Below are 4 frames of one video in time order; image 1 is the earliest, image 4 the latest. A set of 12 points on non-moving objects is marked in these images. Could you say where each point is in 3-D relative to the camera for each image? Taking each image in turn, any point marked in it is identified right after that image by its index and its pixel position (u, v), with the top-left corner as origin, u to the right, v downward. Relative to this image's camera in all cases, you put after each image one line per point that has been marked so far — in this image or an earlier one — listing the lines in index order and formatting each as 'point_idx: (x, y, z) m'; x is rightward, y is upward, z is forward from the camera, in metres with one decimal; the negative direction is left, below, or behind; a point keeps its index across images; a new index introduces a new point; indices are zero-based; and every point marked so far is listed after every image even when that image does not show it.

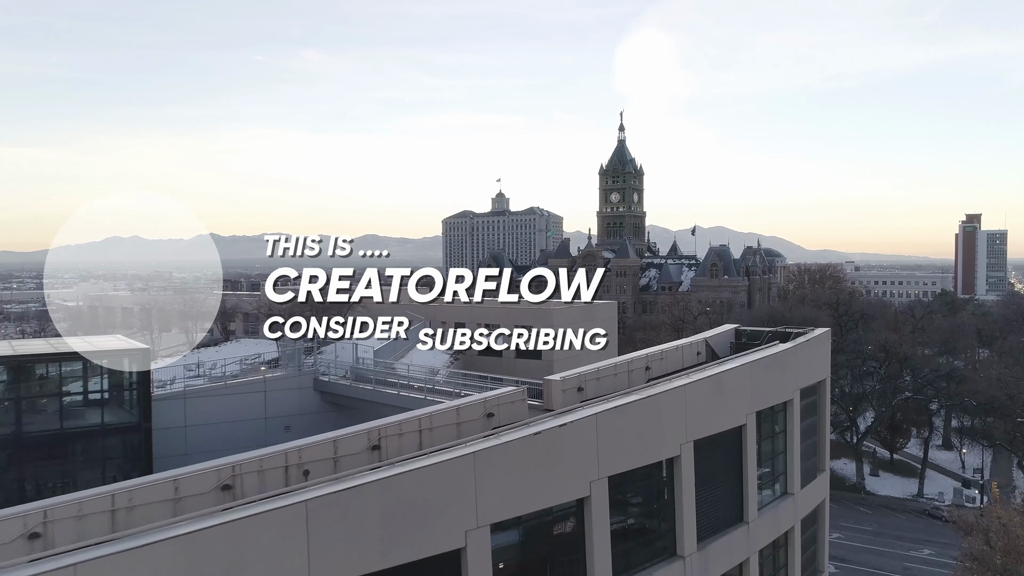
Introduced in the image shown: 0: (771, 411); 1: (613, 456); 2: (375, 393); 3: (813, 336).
0: (+5.8, -2.8, +14.6) m
1: (+1.7, -2.9, +11.0) m
2: (-3.4, -2.6, +16.0) m
3: (+7.6, -1.2, +16.5) m
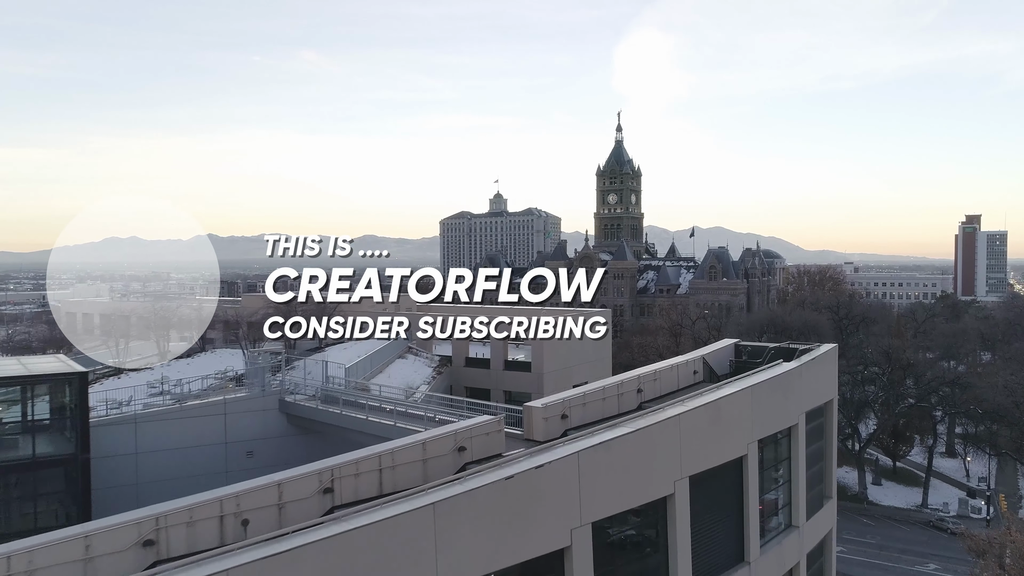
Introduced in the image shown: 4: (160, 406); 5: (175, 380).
0: (+5.4, -3.1, +13.3) m
1: (+1.3, -3.2, +9.8) m
2: (-3.9, -2.9, +14.7) m
3: (+7.2, -1.5, +15.2) m
4: (-8.2, -2.7, +15.0) m
5: (-9.7, -2.7, +18.7) m
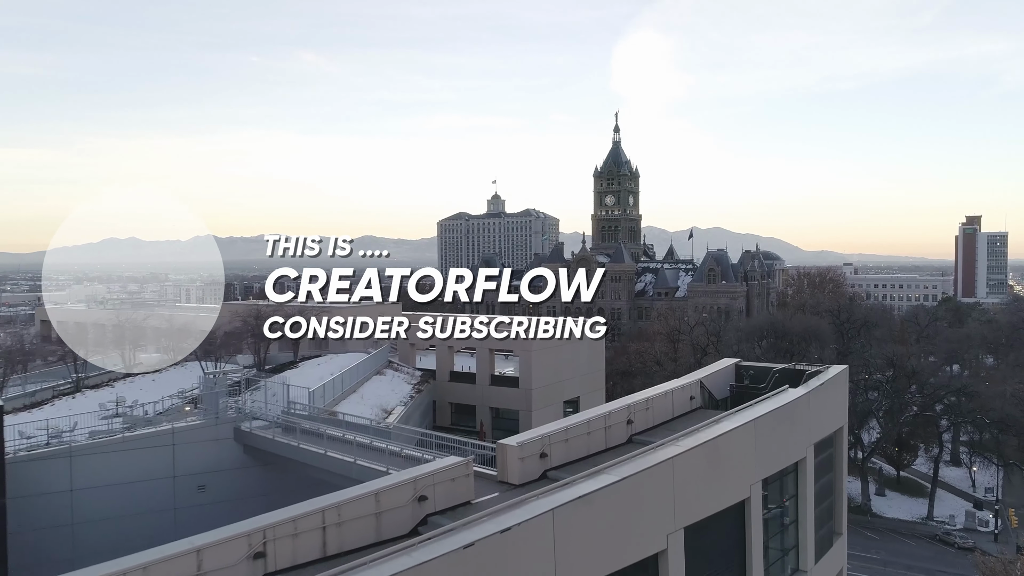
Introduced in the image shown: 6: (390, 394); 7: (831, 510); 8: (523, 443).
0: (+4.9, -3.5, +11.9) m
1: (+0.8, -3.5, +8.4) m
2: (-4.3, -3.3, +13.3) m
3: (+6.7, -1.9, +13.8) m
4: (-8.6, -3.1, +13.6) m
5: (-10.1, -3.1, +17.3) m
6: (-3.6, -3.1, +18.9) m
7: (+6.8, -4.7, +13.9) m
8: (+0.2, -2.5, +10.5) m
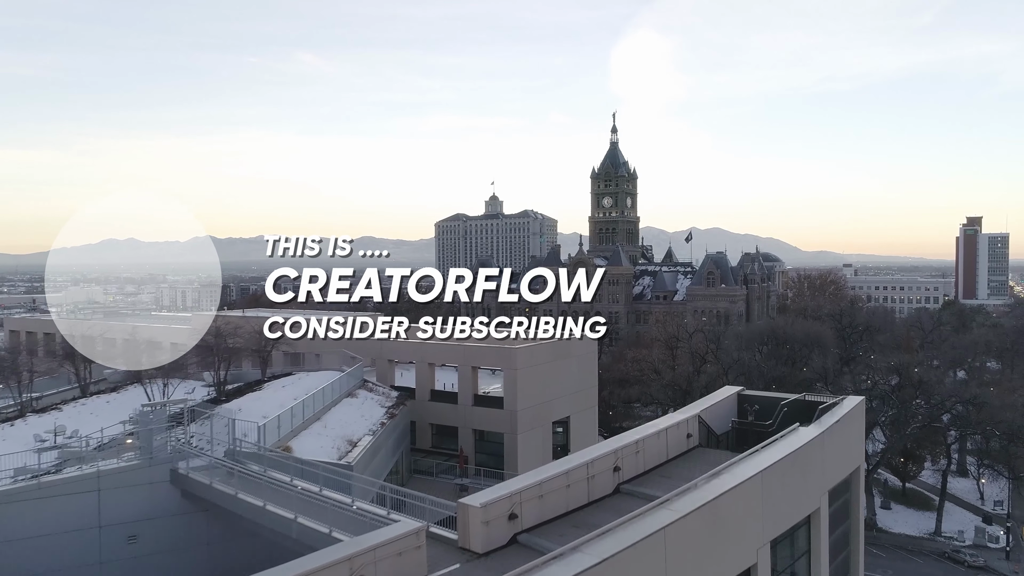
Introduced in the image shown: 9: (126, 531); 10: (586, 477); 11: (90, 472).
0: (+4.4, -3.9, +10.3) m
1: (+0.3, -4.0, +6.7) m
2: (-4.8, -3.7, +11.7) m
3: (+6.2, -2.3, +12.2) m
4: (-9.1, -3.5, +11.9) m
5: (-10.7, -3.5, +15.6) m
6: (-4.1, -3.5, +17.3) m
7: (+6.3, -5.2, +12.2) m
8: (-0.3, -2.9, +8.8) m
9: (-7.3, -4.6, +12.3) m
10: (+1.2, -2.9, +10.1) m
11: (-7.8, -3.4, +12.0) m
